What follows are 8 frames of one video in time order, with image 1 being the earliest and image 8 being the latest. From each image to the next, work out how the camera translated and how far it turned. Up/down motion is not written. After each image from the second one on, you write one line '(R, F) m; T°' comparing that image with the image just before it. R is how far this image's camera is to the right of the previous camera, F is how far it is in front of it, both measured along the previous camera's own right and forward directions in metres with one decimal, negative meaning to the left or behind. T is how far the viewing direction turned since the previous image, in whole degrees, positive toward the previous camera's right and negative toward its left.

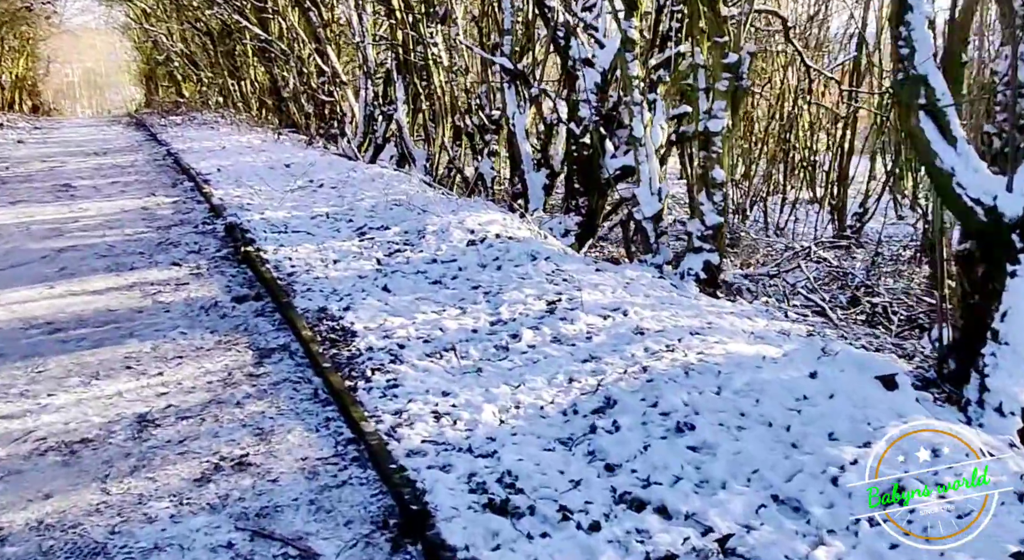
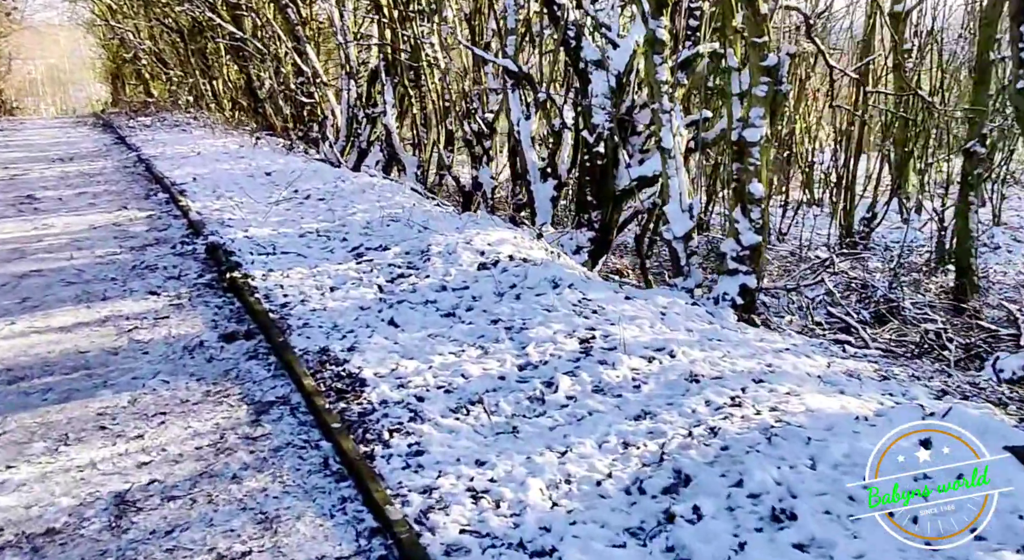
(-0.3, +0.6) m; +1°
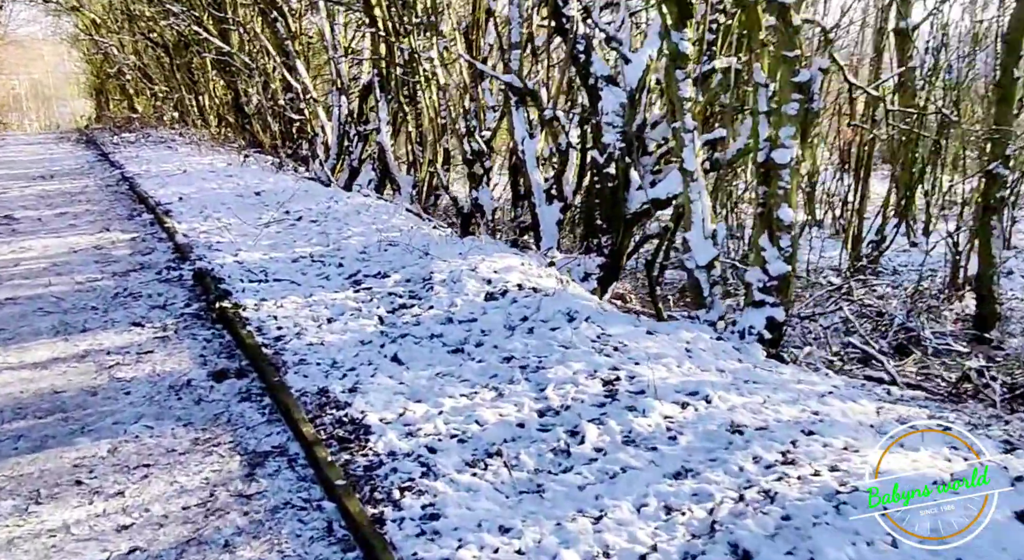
(-0.1, +0.4) m; +1°
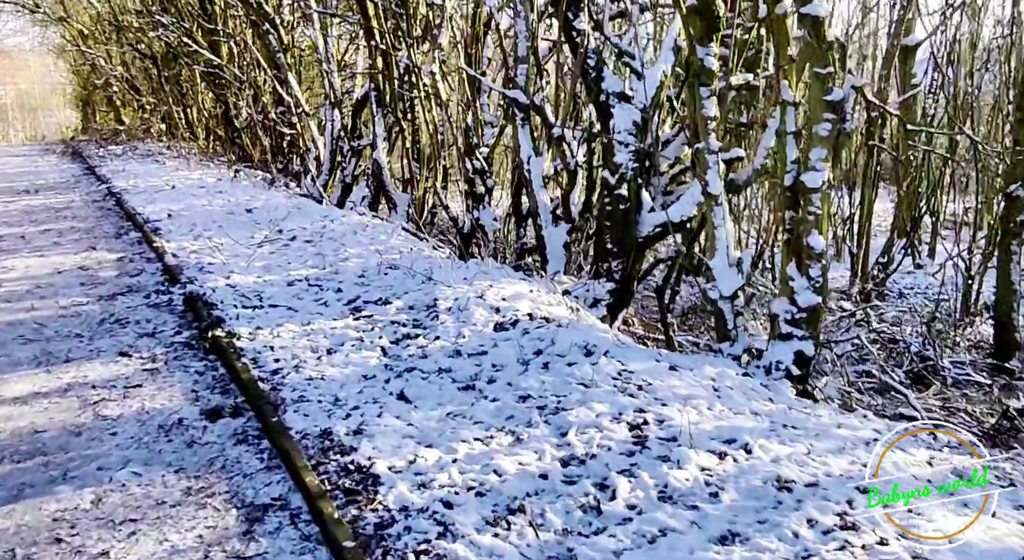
(-0.1, +0.3) m; +1°
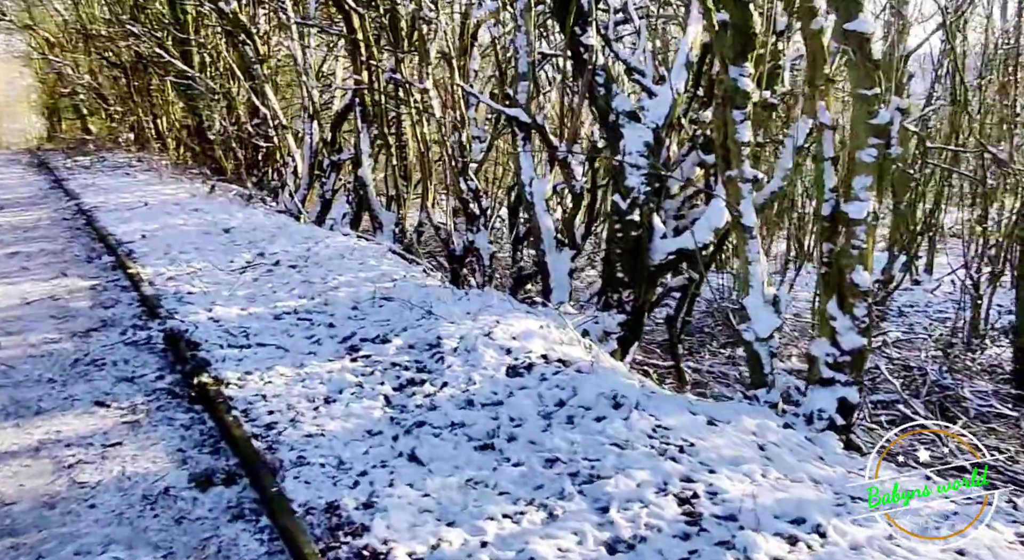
(-0.2, +0.4) m; +2°
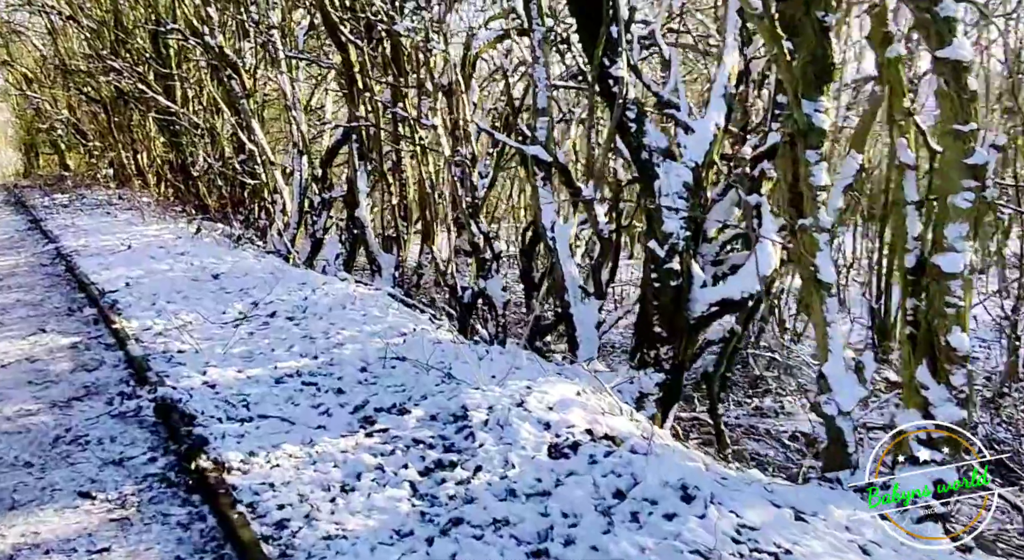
(-0.3, +0.6) m; +1°
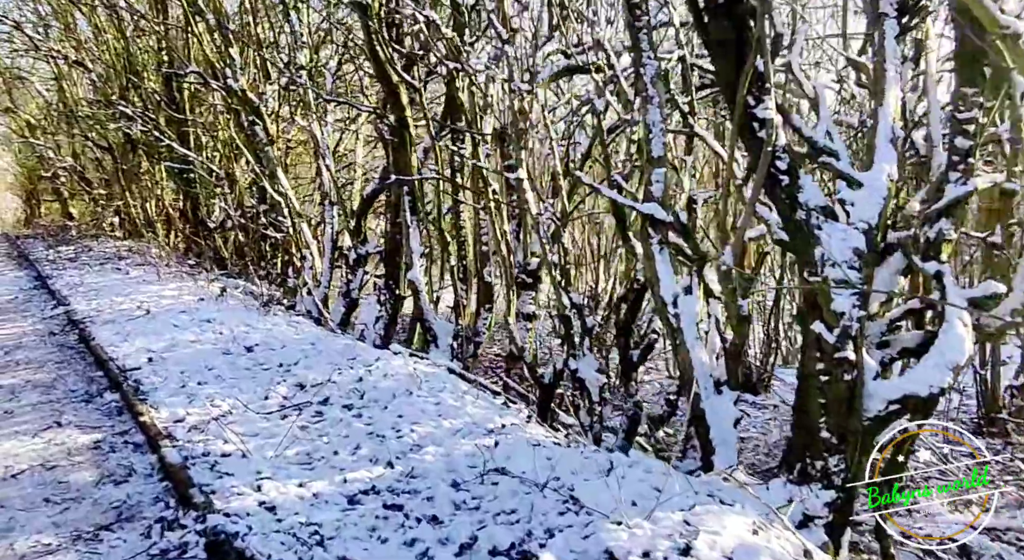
(-0.7, +1.1) m; 0°
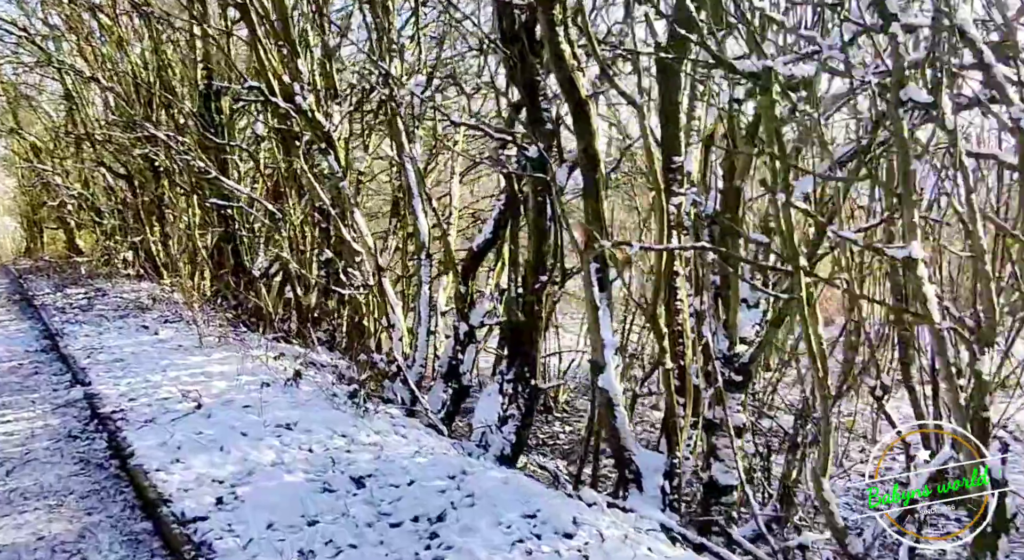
(-1.5, +2.7) m; 0°
